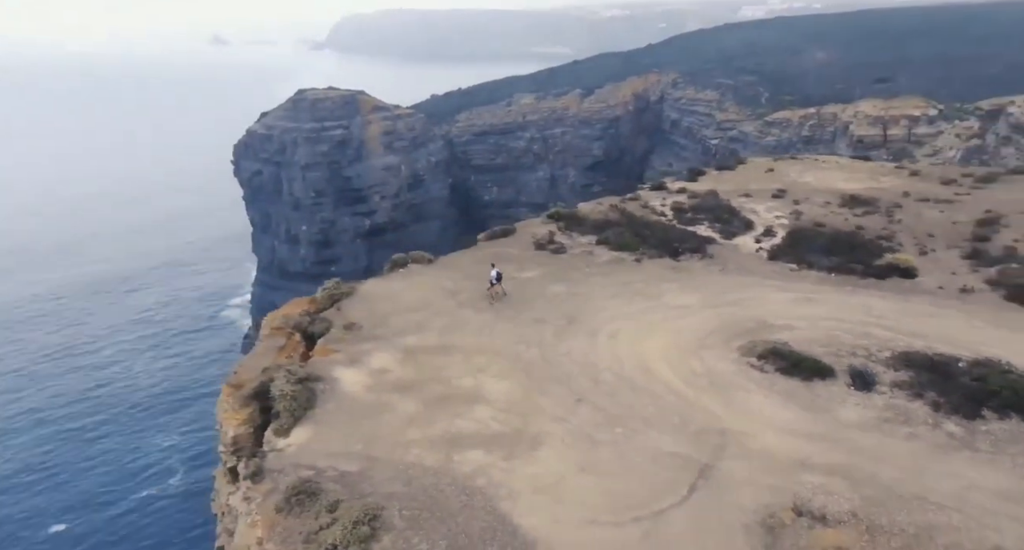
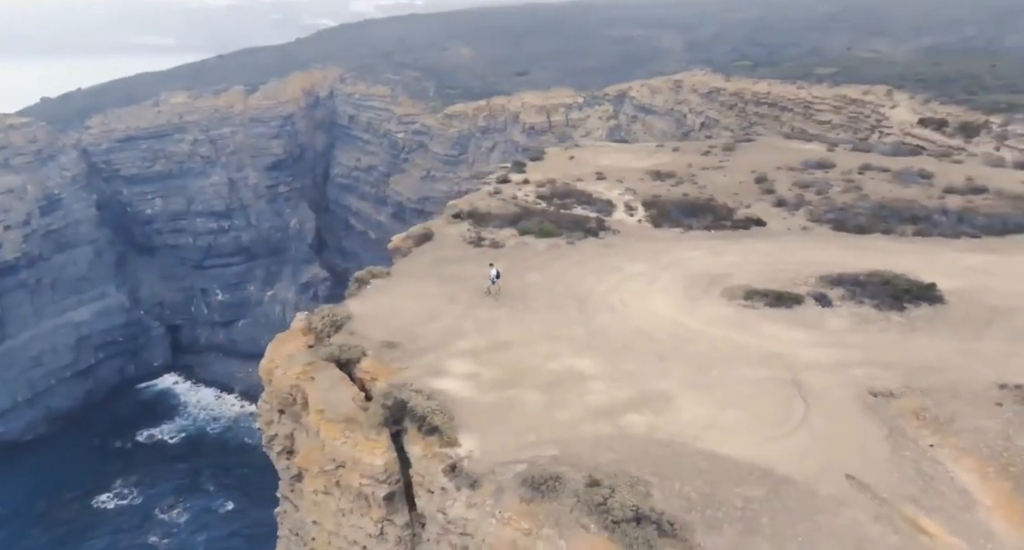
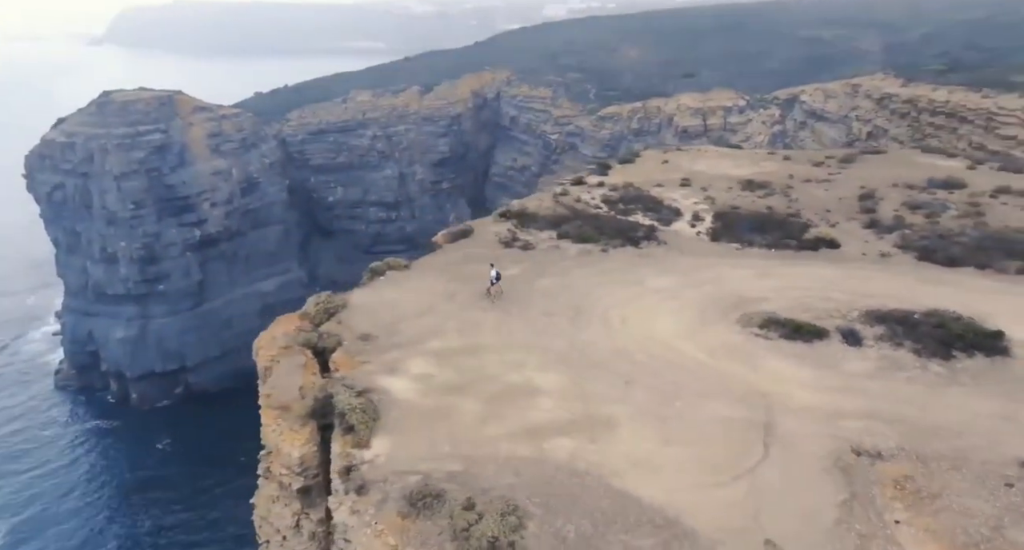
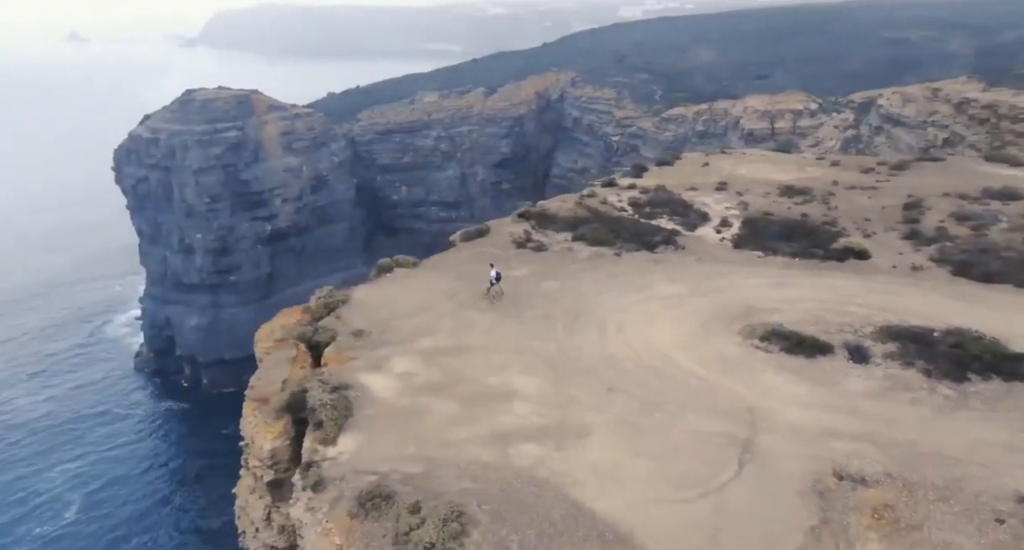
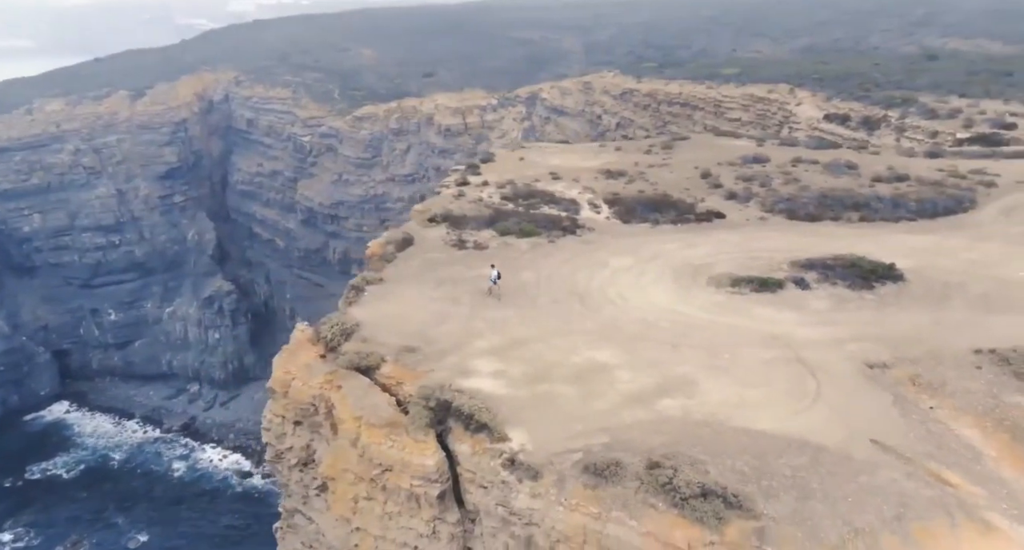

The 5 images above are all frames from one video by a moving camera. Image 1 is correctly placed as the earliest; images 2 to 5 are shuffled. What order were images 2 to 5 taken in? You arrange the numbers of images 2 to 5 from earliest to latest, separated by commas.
4, 3, 2, 5
